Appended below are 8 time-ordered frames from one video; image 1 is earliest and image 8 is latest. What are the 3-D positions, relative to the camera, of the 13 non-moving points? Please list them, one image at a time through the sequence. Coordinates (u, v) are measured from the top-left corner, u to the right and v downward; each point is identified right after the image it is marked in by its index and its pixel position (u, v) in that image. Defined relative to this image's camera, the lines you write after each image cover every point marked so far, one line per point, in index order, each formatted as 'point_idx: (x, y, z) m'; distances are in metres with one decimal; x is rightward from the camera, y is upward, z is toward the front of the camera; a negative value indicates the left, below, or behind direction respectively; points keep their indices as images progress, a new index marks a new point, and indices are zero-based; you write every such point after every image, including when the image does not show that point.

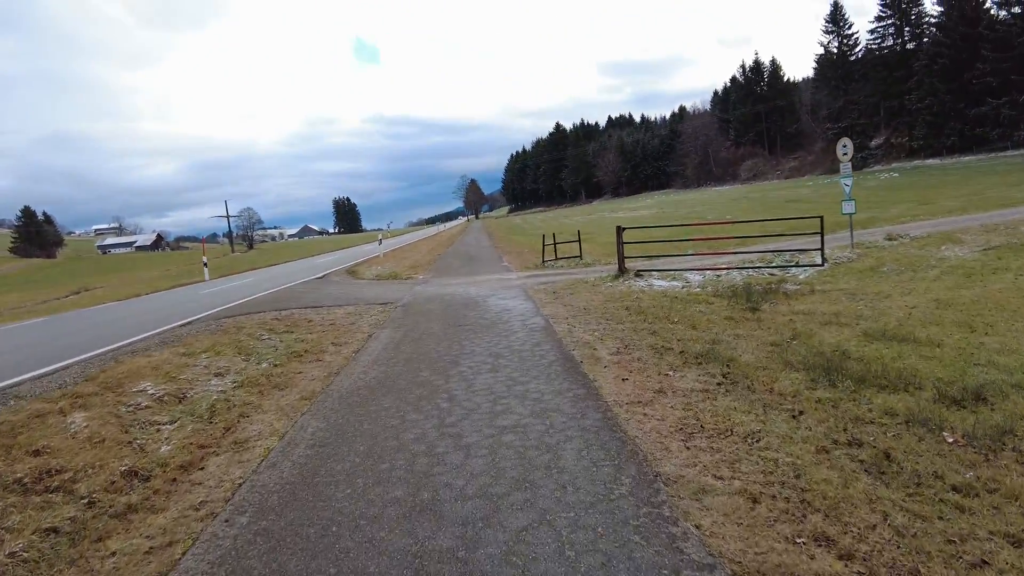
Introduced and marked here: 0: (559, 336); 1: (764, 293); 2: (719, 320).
0: (+0.5, -0.6, +7.5) m
1: (+4.3, -0.1, +11.0) m
2: (+2.7, -0.4, +8.5) m
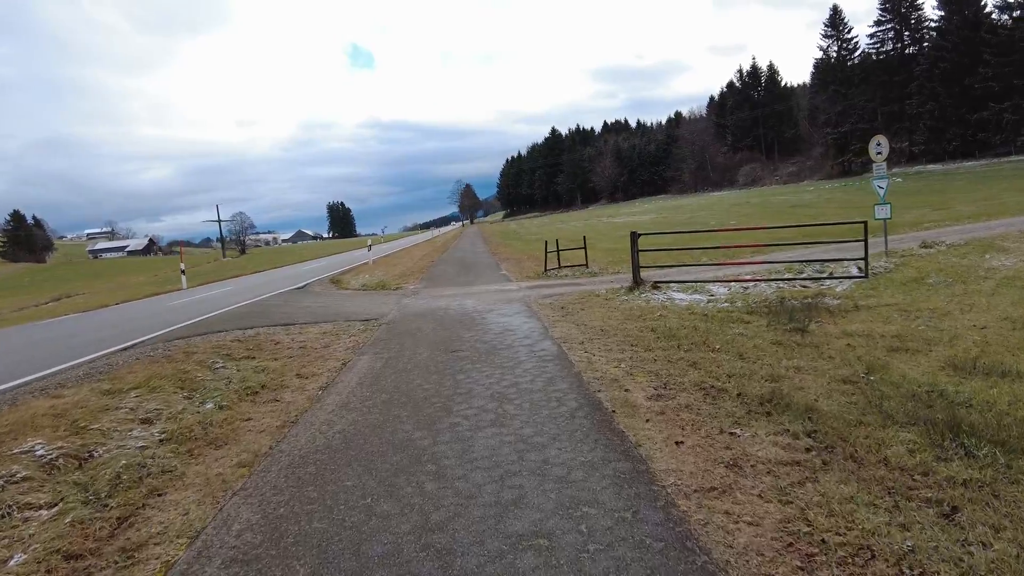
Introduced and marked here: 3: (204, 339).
0: (+0.6, -0.8, +6.0) m
1: (+4.3, -0.3, +9.6) m
2: (+2.8, -0.6, +7.1) m
3: (-4.0, -0.7, +8.5) m
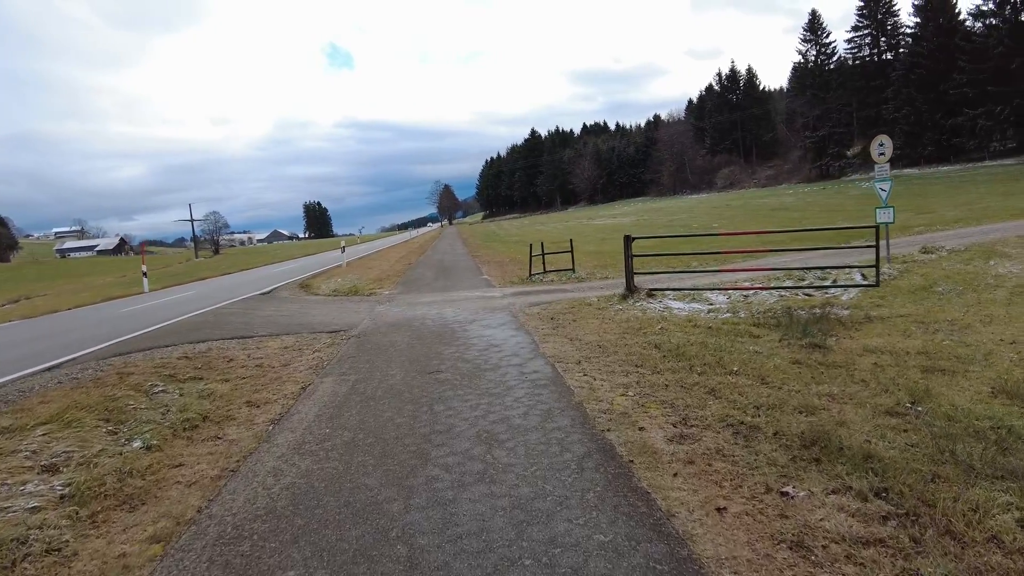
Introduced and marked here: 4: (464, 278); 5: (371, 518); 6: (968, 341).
0: (+0.5, -0.9, +5.1) m
1: (+4.1, -0.5, +8.8) m
2: (+2.7, -0.8, +6.2) m
3: (-4.2, -0.8, +7.4) m
4: (-1.3, +0.3, +16.5) m
5: (-0.7, -1.2, +3.3) m
6: (+5.6, -0.7, +7.9) m
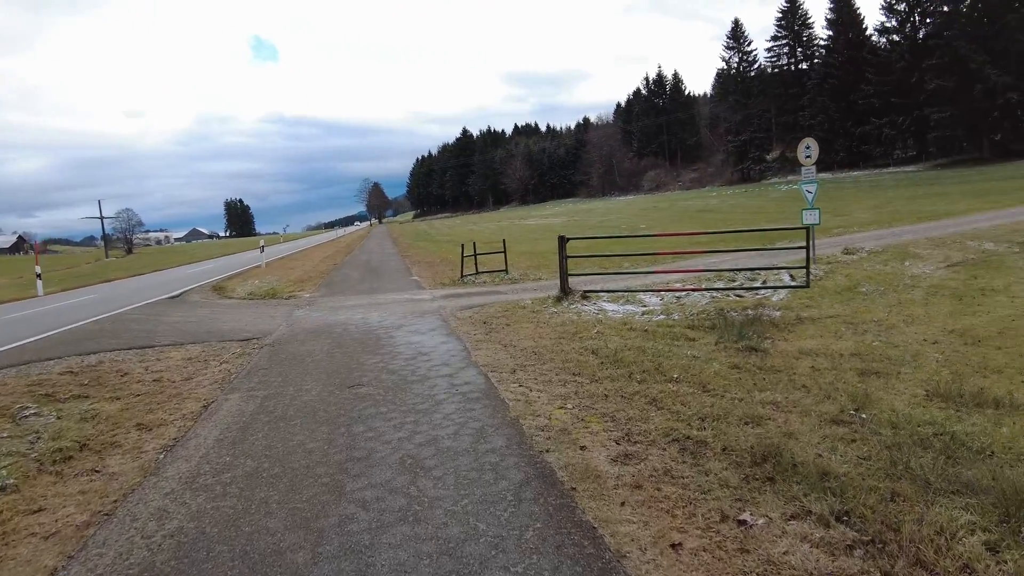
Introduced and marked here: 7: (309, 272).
0: (0.0, -0.9, +4.7) m
1: (+3.2, -0.5, +8.7) m
2: (+2.0, -0.8, +6.0) m
3: (-4.9, -0.8, +6.5) m
4: (-3.0, +0.2, +15.9) m
5: (-1.0, -1.2, +2.7) m
6: (+4.7, -0.7, +8.0) m
7: (-6.1, +0.5, +19.3) m
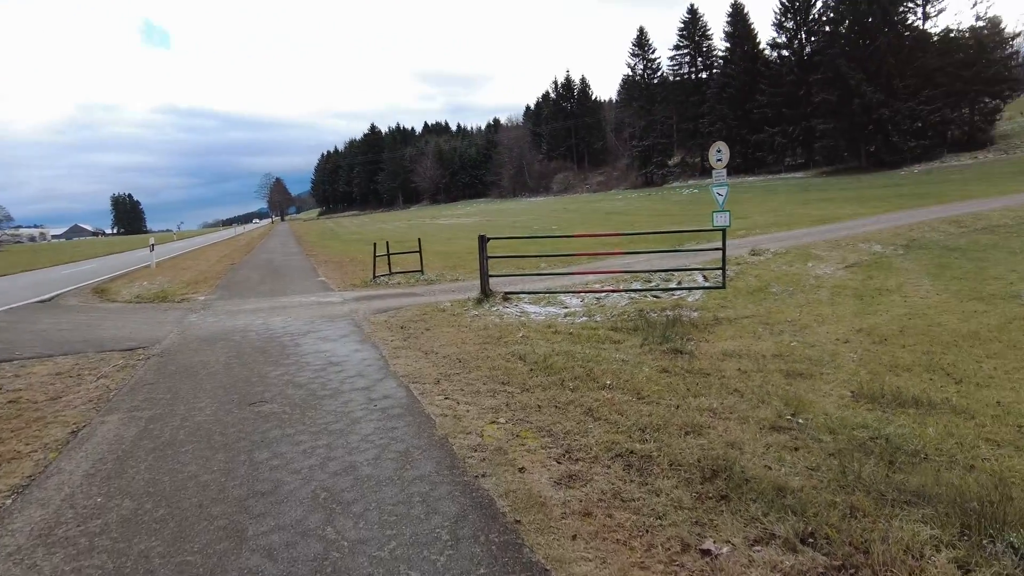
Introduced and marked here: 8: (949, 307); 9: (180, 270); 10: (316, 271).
0: (-0.5, -0.9, +4.2) m
1: (+2.2, -0.5, +8.7) m
2: (+1.4, -0.8, +5.8) m
3: (-5.6, -0.9, +5.3) m
4: (-4.9, +0.2, +14.9) m
5: (-1.2, -1.2, +2.1) m
6: (+3.8, -0.7, +8.1) m
7: (-8.5, +0.4, +17.9) m
8: (+7.0, -0.3, +10.3) m
9: (-9.7, +0.5, +18.9) m
10: (-5.1, +0.4, +17.0) m
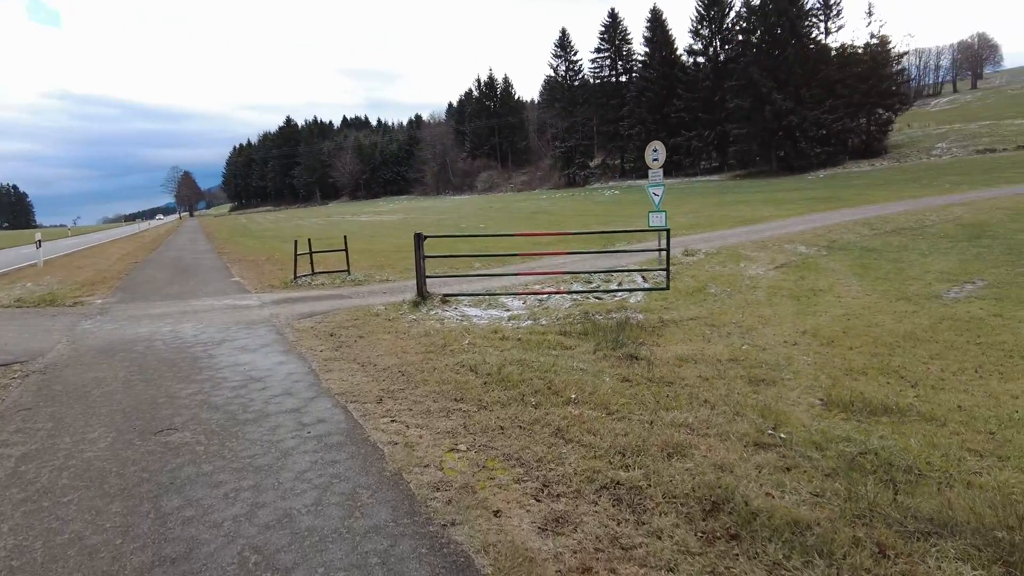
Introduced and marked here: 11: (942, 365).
0: (-0.7, -1.0, +3.6) m
1: (+1.4, -0.5, +8.3) m
2: (+1.0, -0.8, +5.4) m
3: (-5.9, -0.9, +4.1) m
4: (-6.4, +0.1, +13.6) m
5: (-1.2, -1.3, +1.4) m
6: (+3.1, -0.7, +8.0) m
7: (-10.3, +0.4, +16.2) m
8: (+6.0, -0.3, +10.5) m
9: (-11.6, +0.5, +17.0) m
10: (-6.8, +0.4, +15.7) m
11: (+4.7, -0.8, +7.1) m
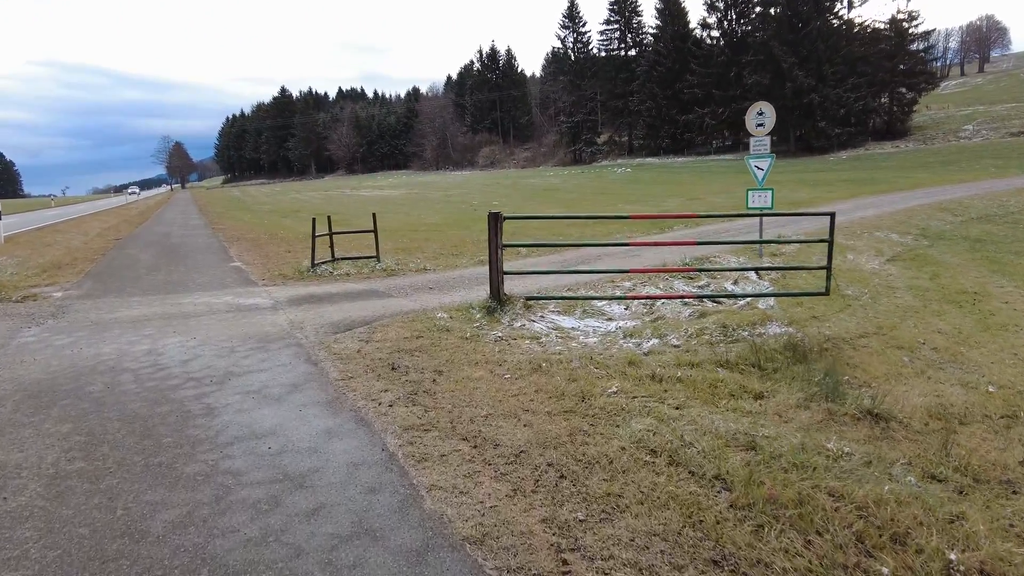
0: (+0.5, -1.2, +1.1) m
1: (+2.6, -0.6, +5.8) m
2: (+2.1, -1.0, +2.9) m
3: (-4.7, -1.0, +1.5) m
4: (-5.3, +0.4, +11.0) m
5: (+0.1, -1.5, -1.0) m
6: (+4.2, -0.8, +5.5) m
7: (-9.2, +0.8, +13.6) m
8: (+7.1, -0.4, +8.1) m
9: (-10.5, +0.9, +14.4) m
10: (-5.7, +0.7, +13.1) m
11: (+5.9, -1.0, +4.7) m
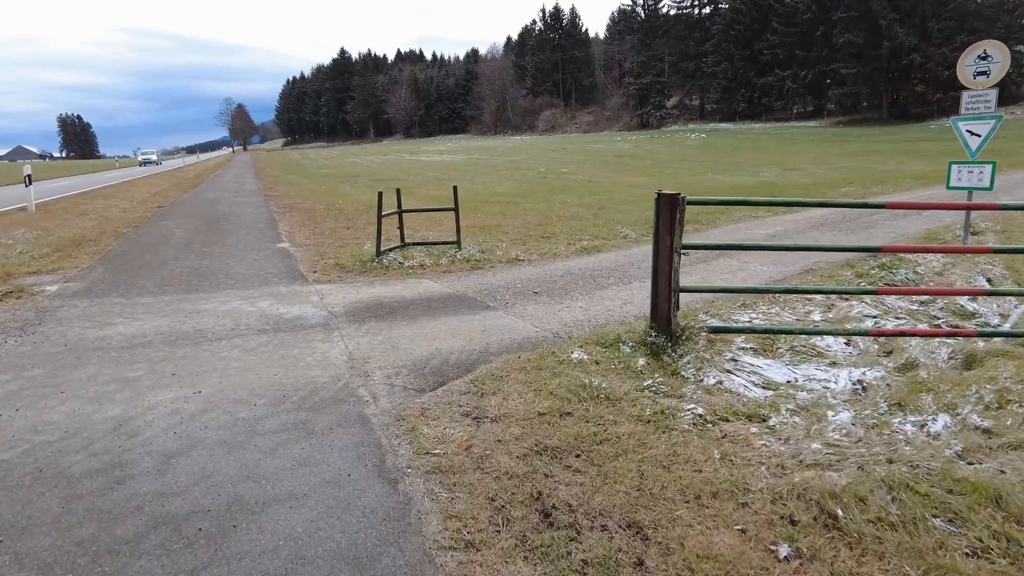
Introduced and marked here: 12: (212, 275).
0: (+1.2, -1.7, -1.3) m
1: (+3.6, -0.9, +3.2) m
2: (+3.0, -1.5, +0.4) m
3: (-4.0, -1.3, -0.5) m
4: (-3.7, +0.6, +9.0) m
5: (+0.6, -2.1, -3.4) m
6: (+5.3, -1.2, +2.8) m
7: (-7.4, +1.2, +11.8) m
8: (+8.4, -0.7, +5.1) m
9: (-8.6, +1.4, +12.7) m
10: (-4.0, +1.0, +11.0) m
11: (+6.9, -1.5, +1.9) m
12: (-3.3, +0.1, +7.1) m
